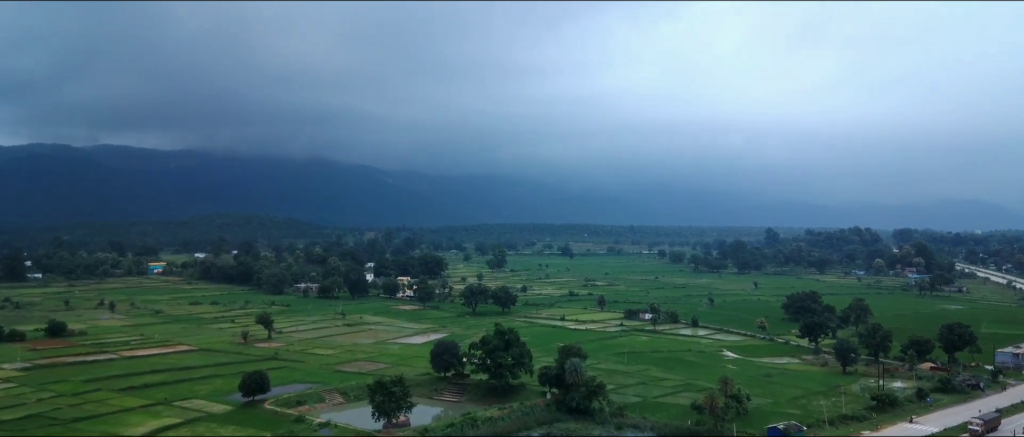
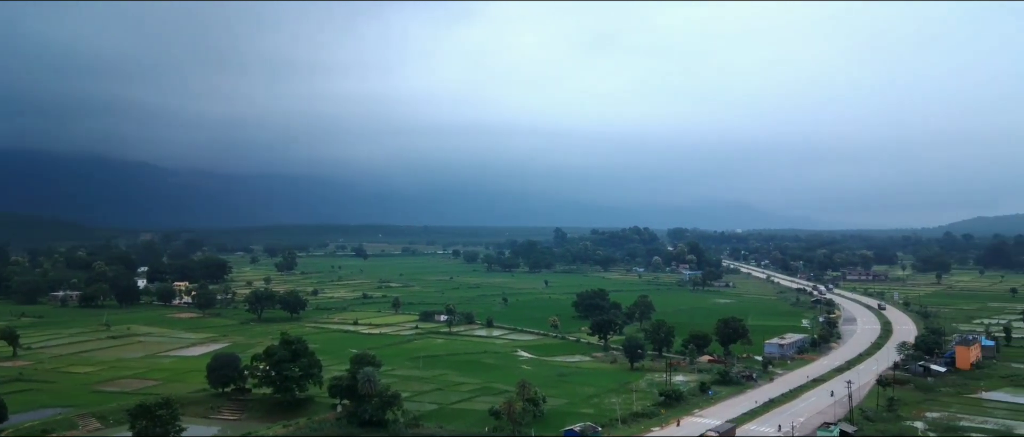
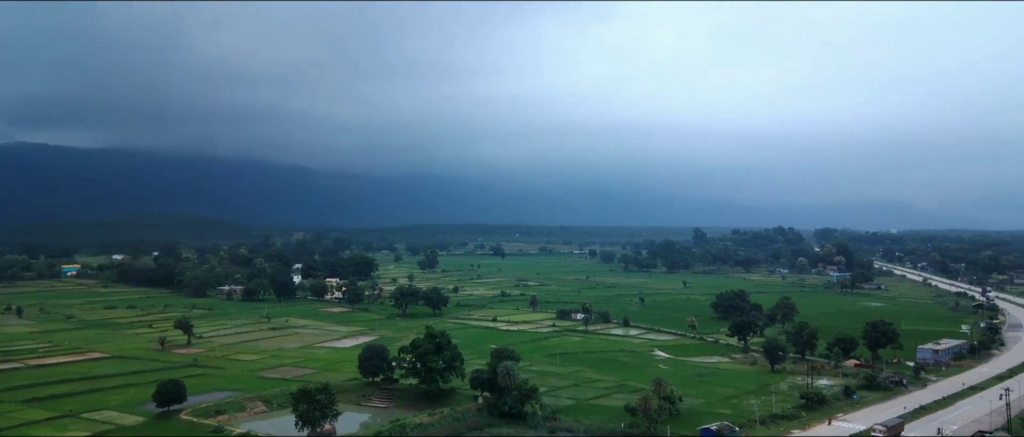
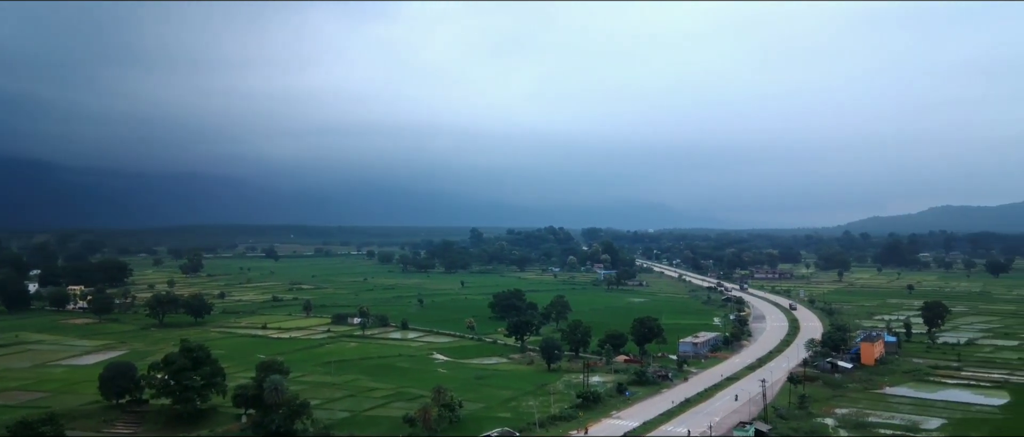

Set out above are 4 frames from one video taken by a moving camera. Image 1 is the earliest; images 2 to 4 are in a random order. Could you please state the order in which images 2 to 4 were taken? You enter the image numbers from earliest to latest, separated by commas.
3, 2, 4
